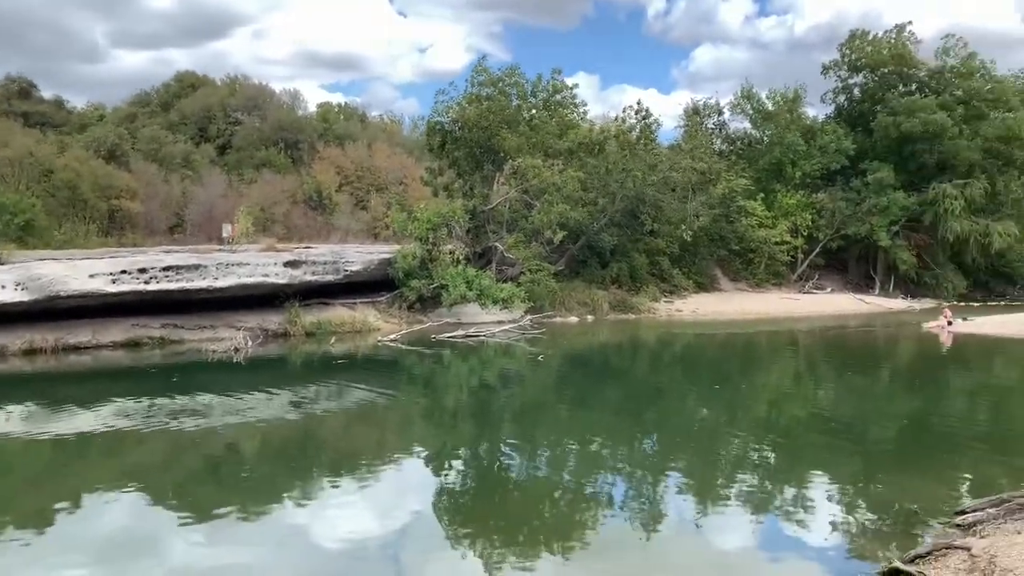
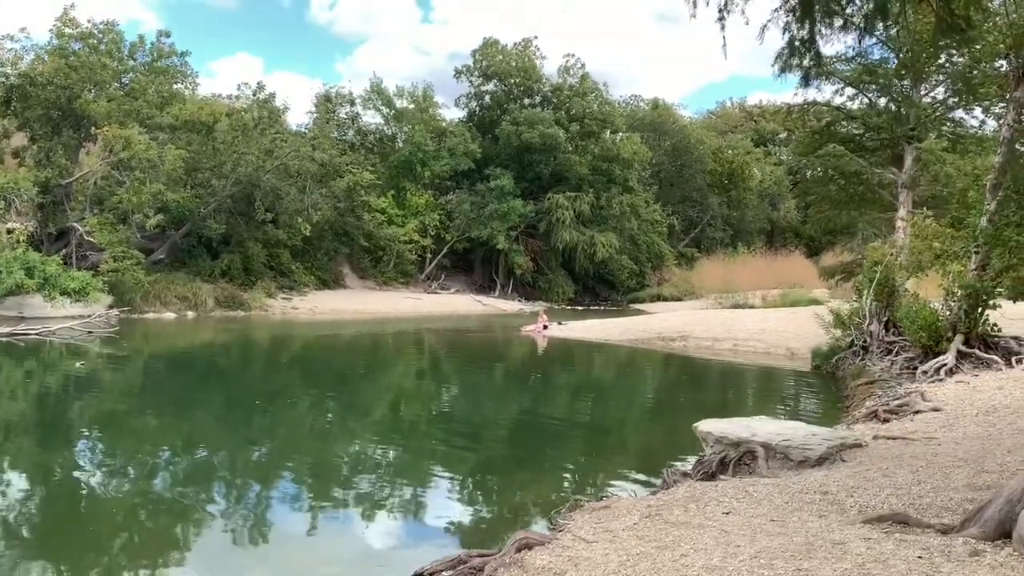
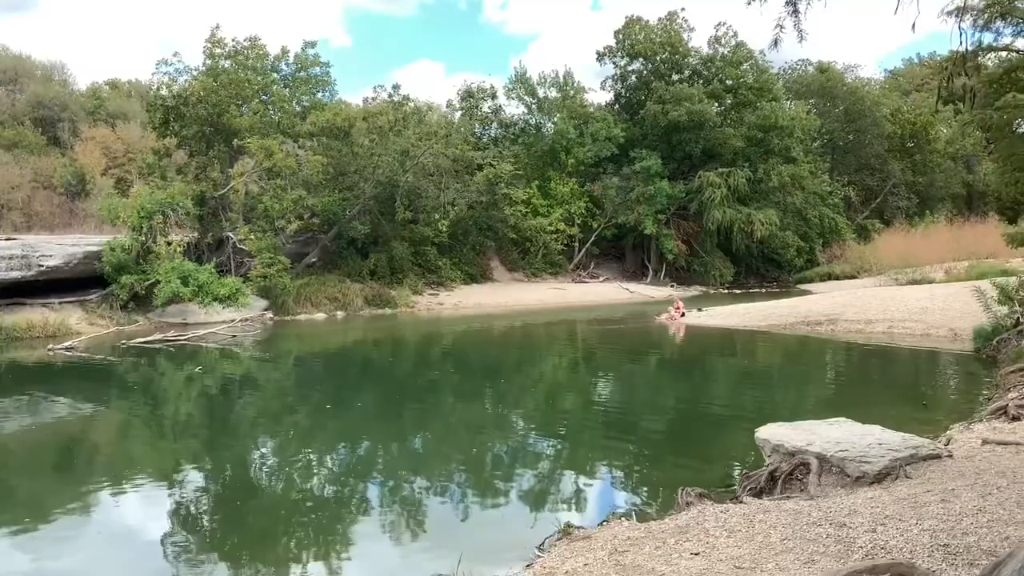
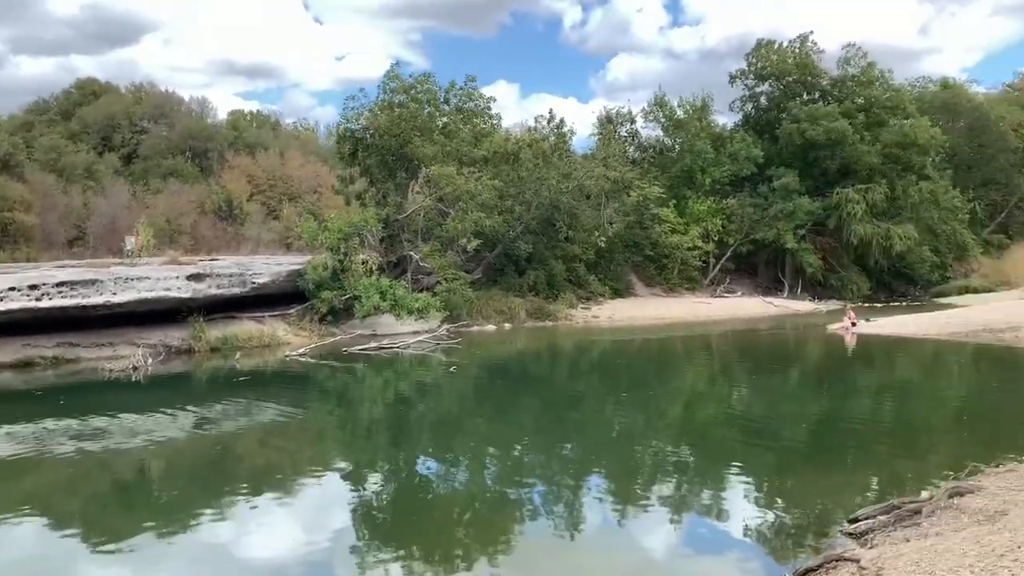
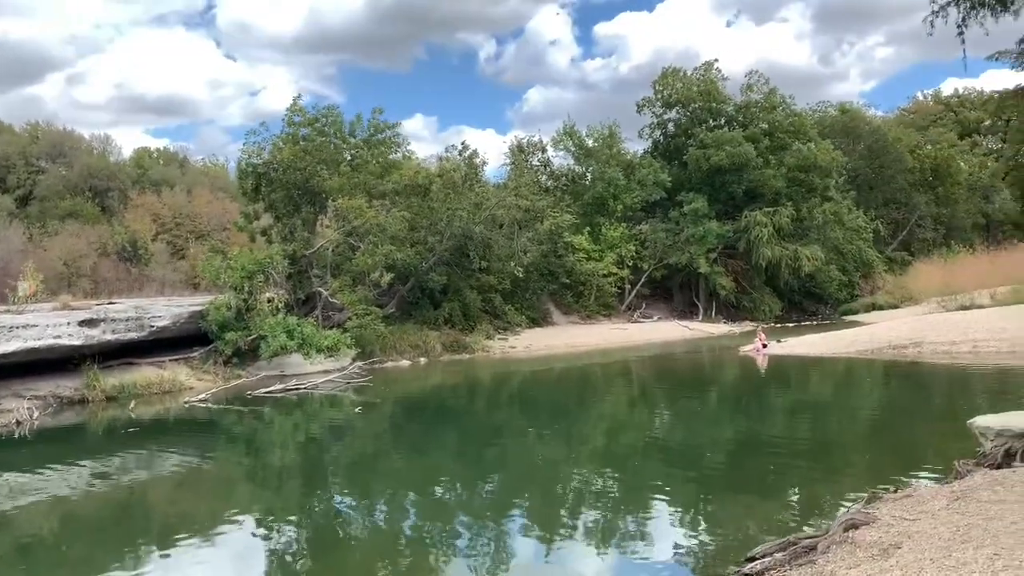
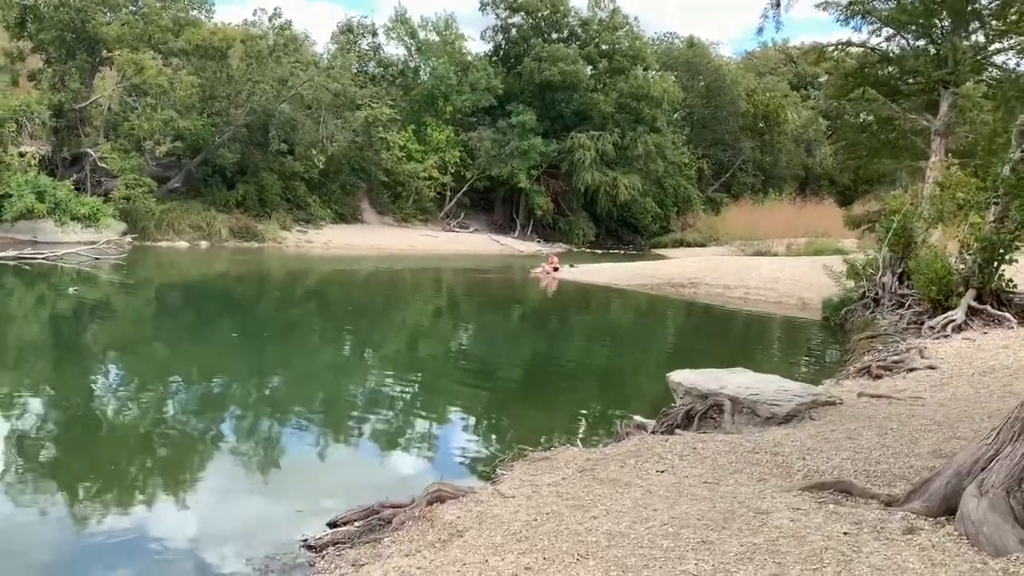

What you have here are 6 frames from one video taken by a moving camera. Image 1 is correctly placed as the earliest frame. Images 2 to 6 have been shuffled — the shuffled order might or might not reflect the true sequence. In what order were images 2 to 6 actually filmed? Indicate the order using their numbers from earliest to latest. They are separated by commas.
4, 5, 2, 6, 3
